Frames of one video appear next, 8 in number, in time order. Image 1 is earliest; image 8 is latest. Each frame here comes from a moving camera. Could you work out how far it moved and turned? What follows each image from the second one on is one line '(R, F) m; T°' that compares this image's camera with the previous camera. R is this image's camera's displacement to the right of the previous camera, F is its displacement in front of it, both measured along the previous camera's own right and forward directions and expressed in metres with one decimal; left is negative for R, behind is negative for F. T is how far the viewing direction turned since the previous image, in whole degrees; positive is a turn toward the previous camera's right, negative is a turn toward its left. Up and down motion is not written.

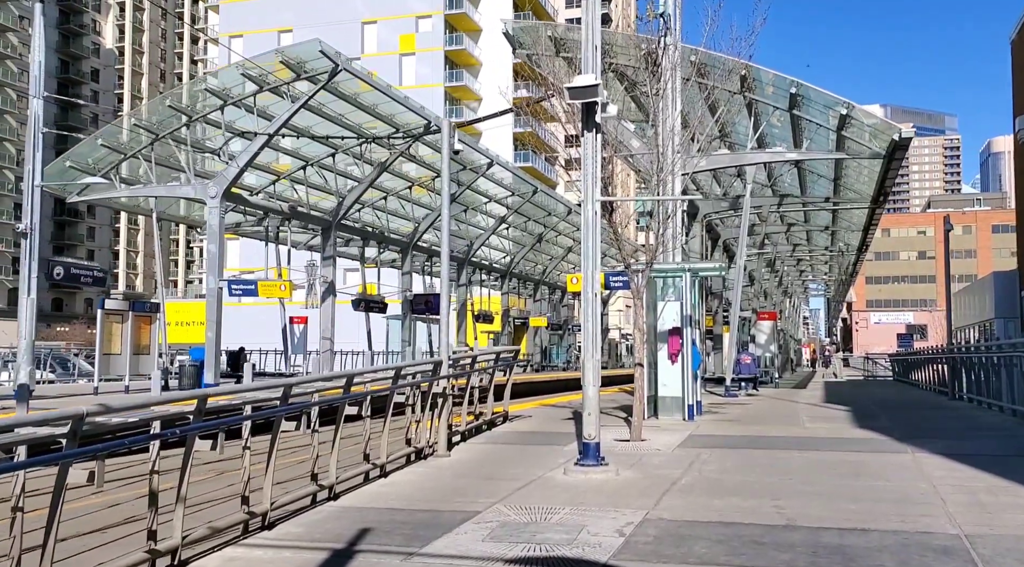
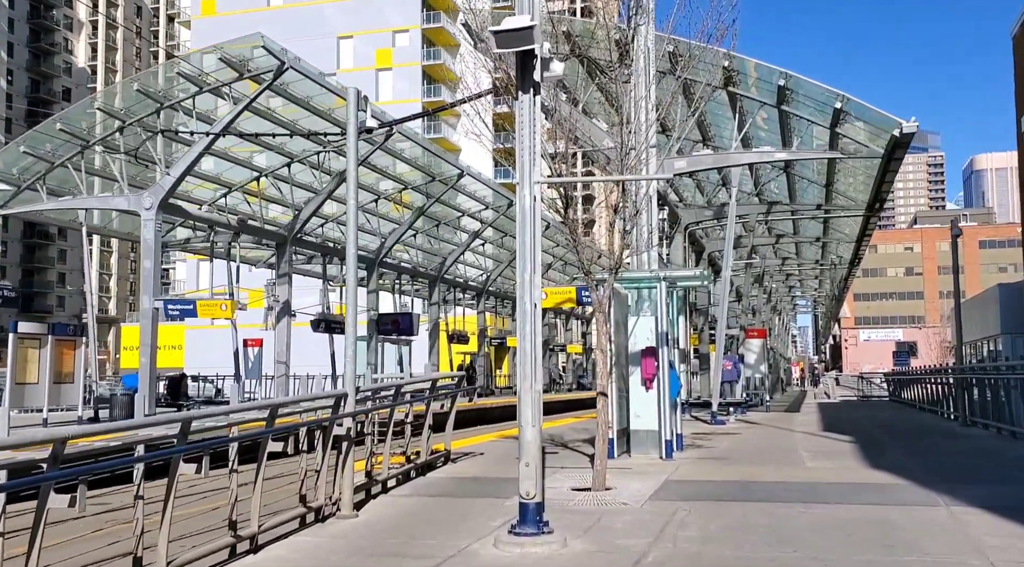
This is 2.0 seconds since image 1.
(+0.6, +2.3) m; +1°
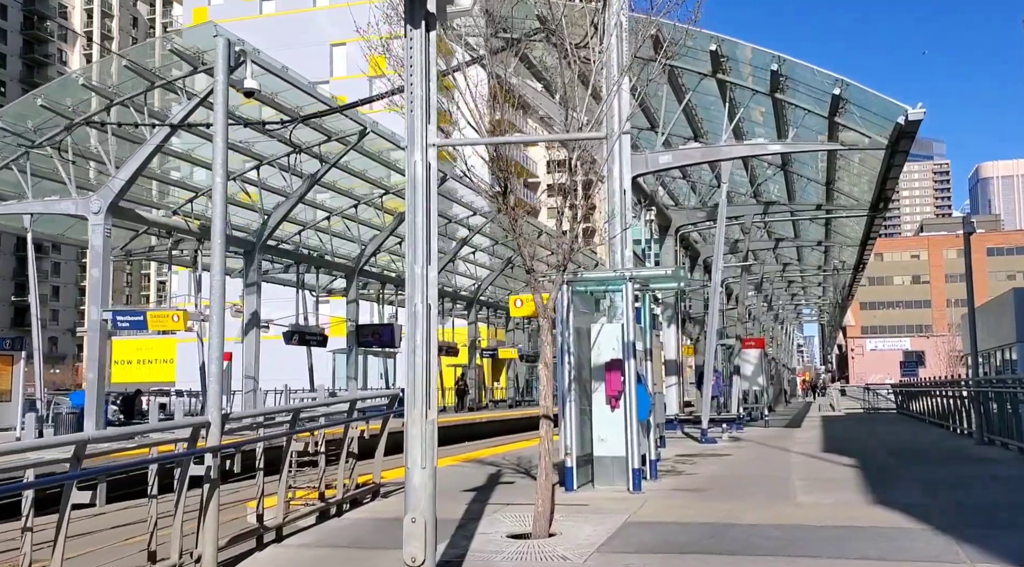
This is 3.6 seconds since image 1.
(+0.7, +1.8) m; 0°
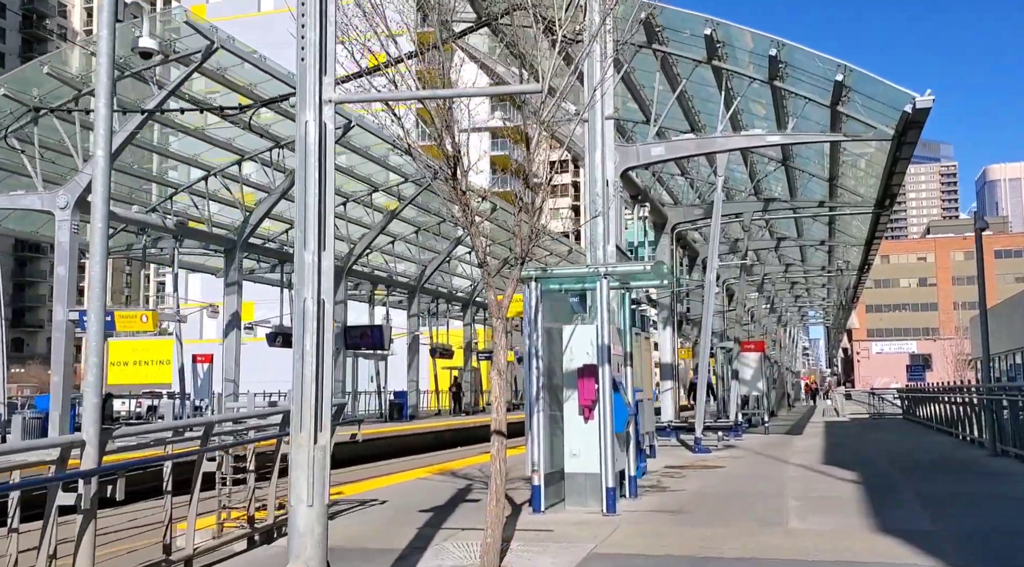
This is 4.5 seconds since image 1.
(+0.4, +1.1) m; 0°
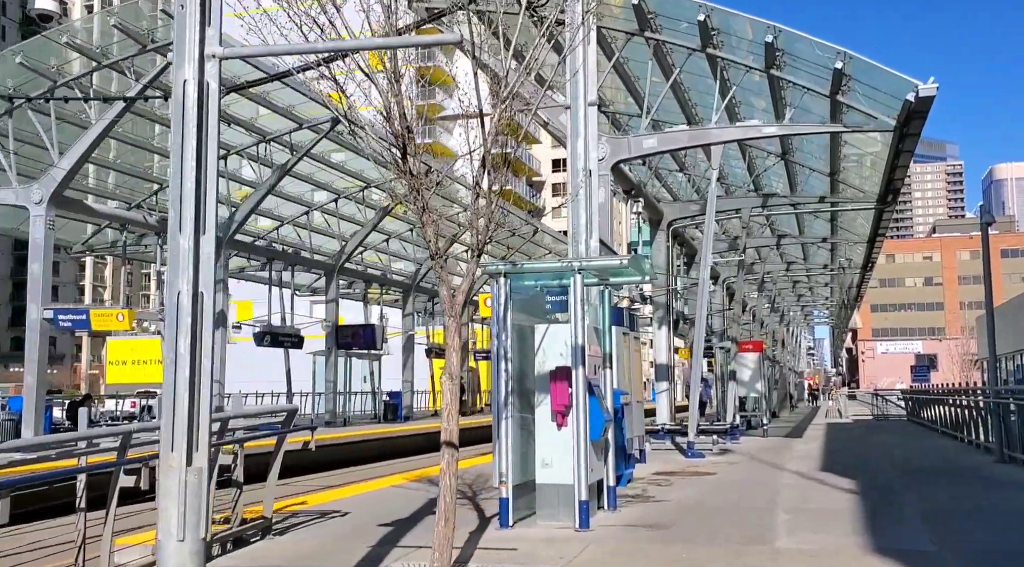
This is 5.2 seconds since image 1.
(+0.3, +0.7) m; 0°
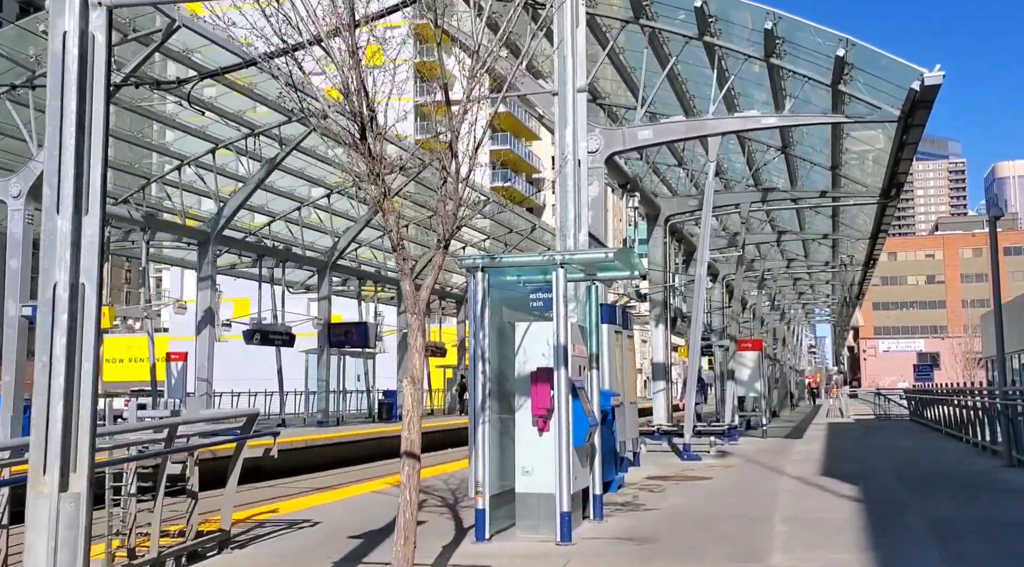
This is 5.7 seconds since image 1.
(+0.2, +0.6) m; 0°
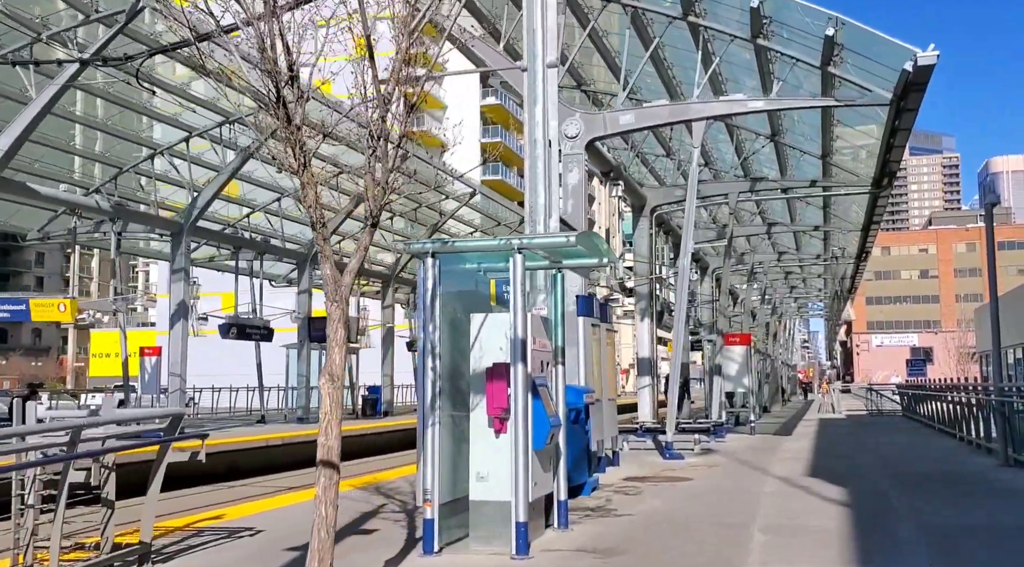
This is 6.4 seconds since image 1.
(+0.3, +0.7) m; 0°
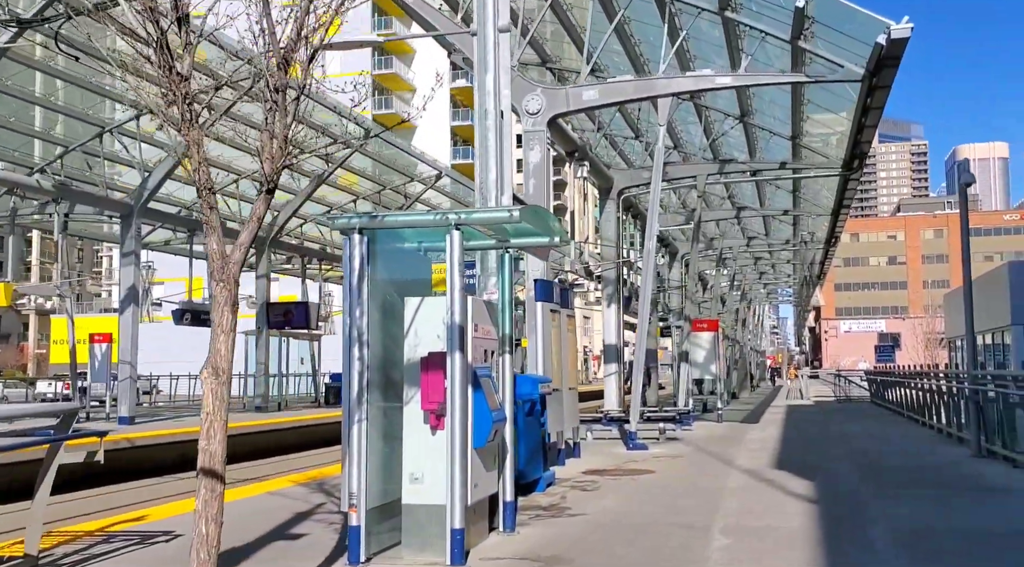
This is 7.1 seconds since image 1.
(+0.2, +0.7) m; +2°
